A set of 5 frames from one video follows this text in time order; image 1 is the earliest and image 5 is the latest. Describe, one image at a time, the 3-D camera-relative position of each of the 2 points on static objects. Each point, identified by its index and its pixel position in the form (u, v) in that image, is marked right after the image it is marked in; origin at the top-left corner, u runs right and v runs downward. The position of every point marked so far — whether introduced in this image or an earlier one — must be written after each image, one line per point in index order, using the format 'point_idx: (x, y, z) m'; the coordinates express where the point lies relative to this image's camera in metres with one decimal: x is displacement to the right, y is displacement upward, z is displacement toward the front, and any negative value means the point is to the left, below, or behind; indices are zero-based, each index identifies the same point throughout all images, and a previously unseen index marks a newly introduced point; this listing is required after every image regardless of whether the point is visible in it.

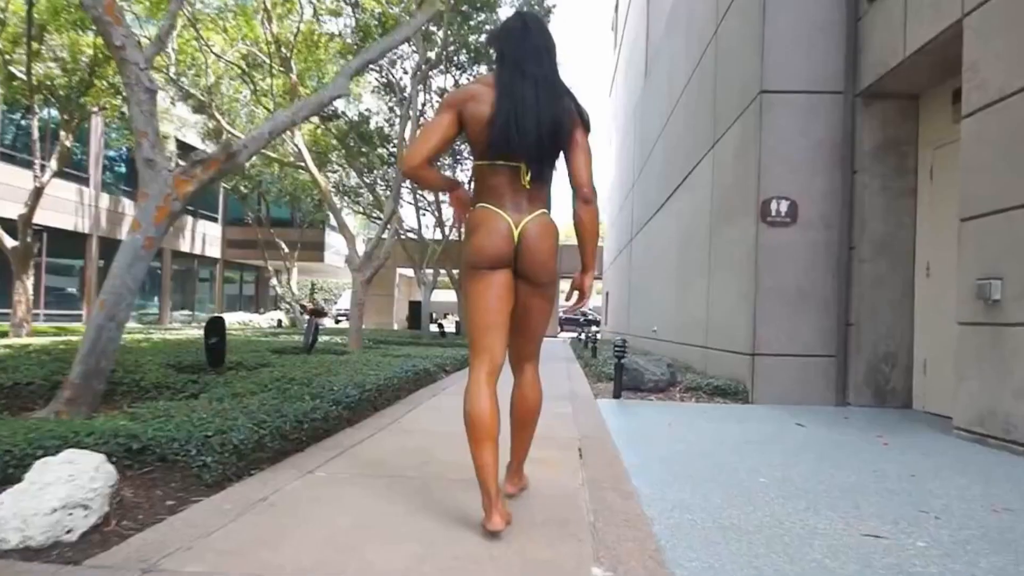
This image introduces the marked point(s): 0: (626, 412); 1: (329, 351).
0: (+2.3, -2.5, +7.6) m
1: (-6.8, -2.6, +14.2) m
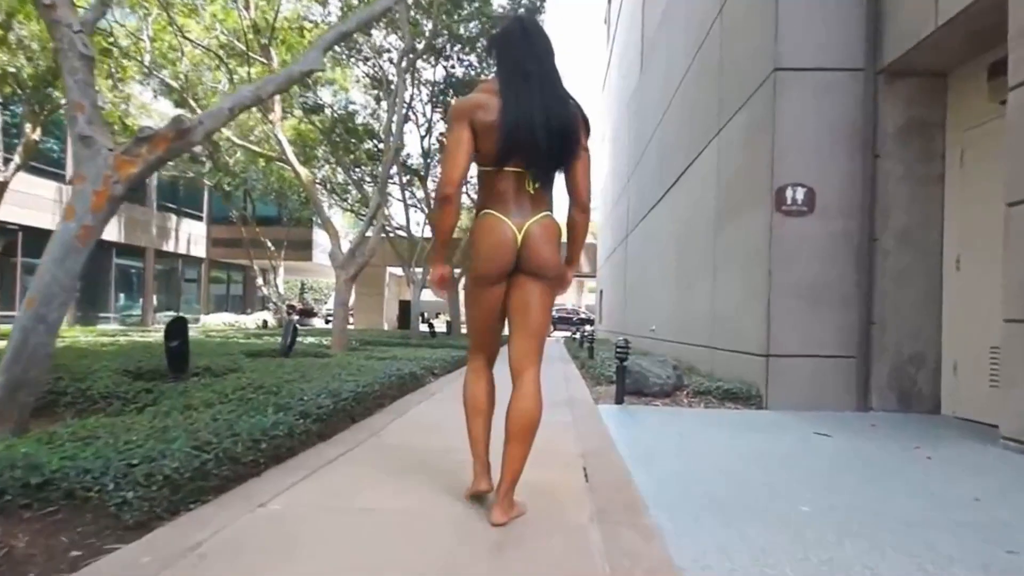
0: (+2.2, -2.4, +6.9) m
1: (-7.1, -2.5, +13.3) m
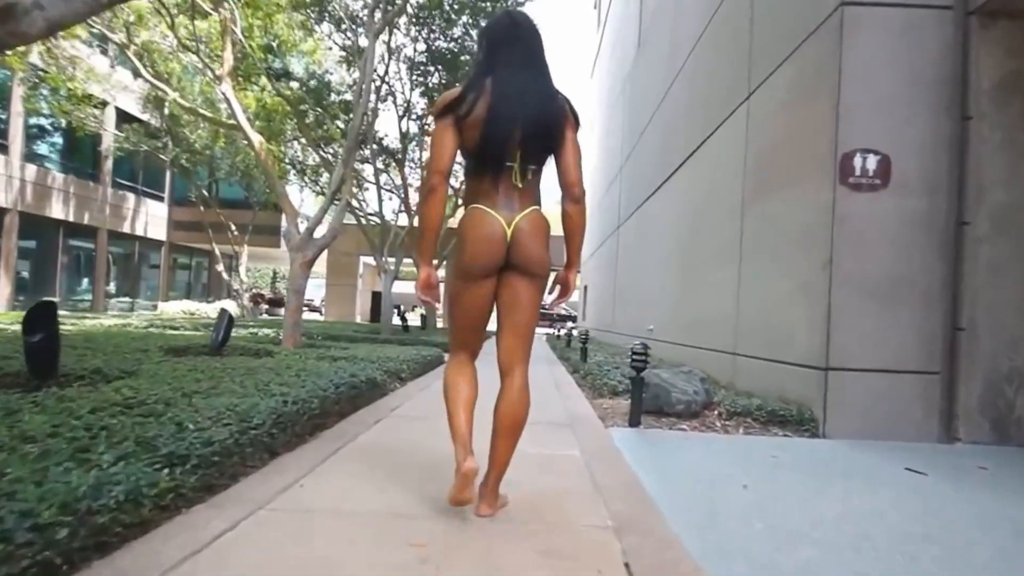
0: (+2.0, -2.3, +5.2) m
1: (-7.6, -2.0, +11.1) m
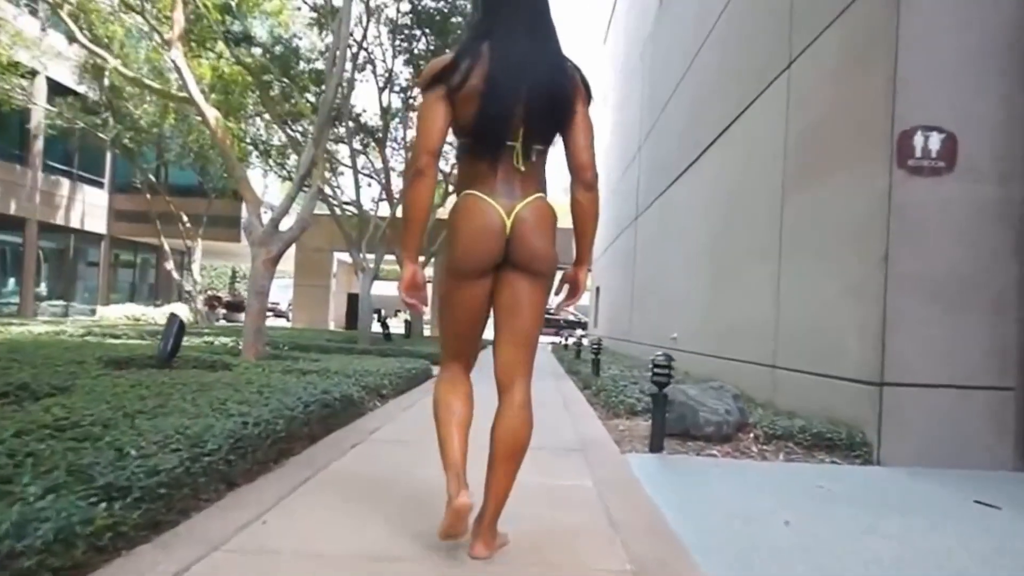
0: (+2.1, -2.4, +4.7) m
1: (-7.8, -2.1, +10.0) m
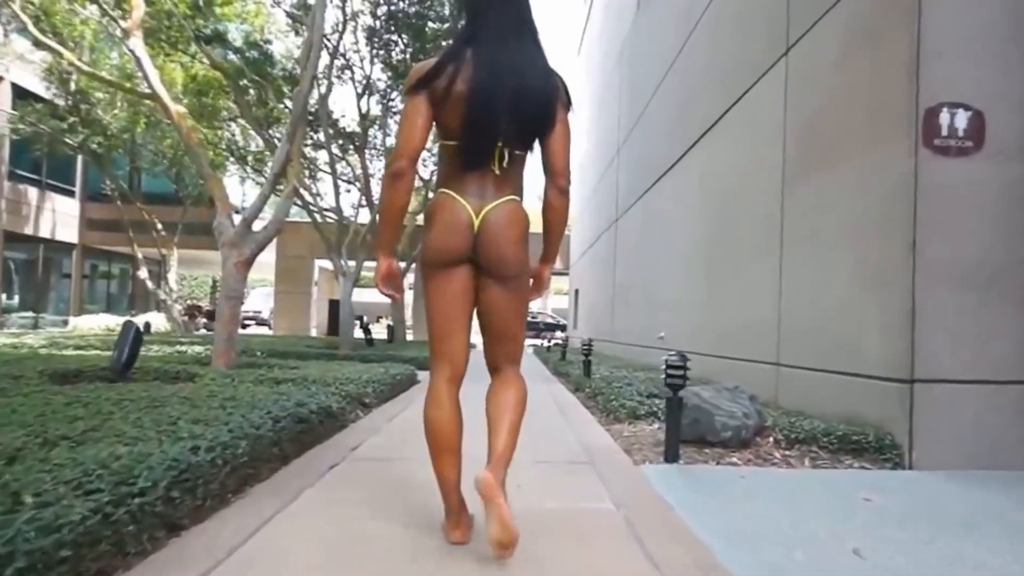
0: (+2.2, -2.3, +4.0) m
1: (-8.0, -2.2, +8.8) m
